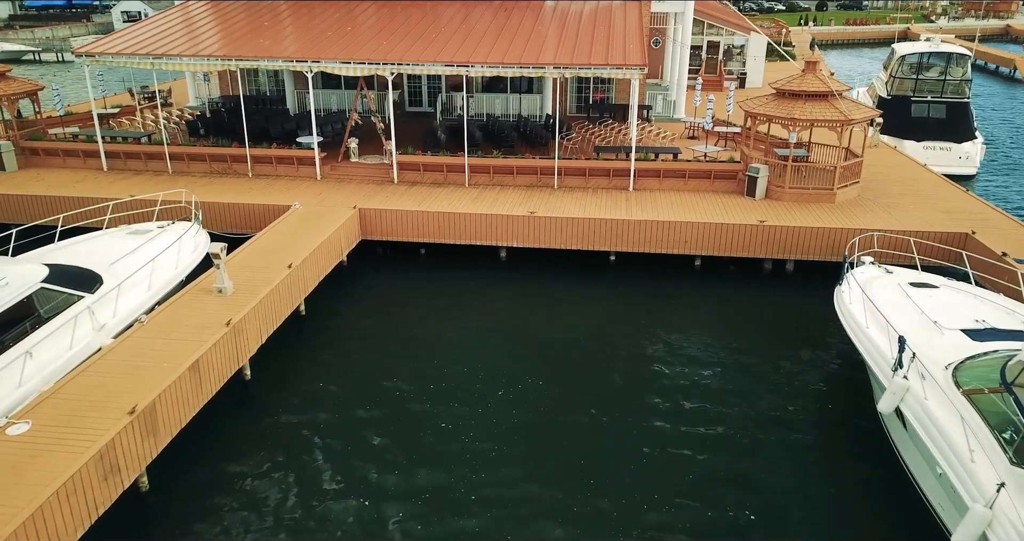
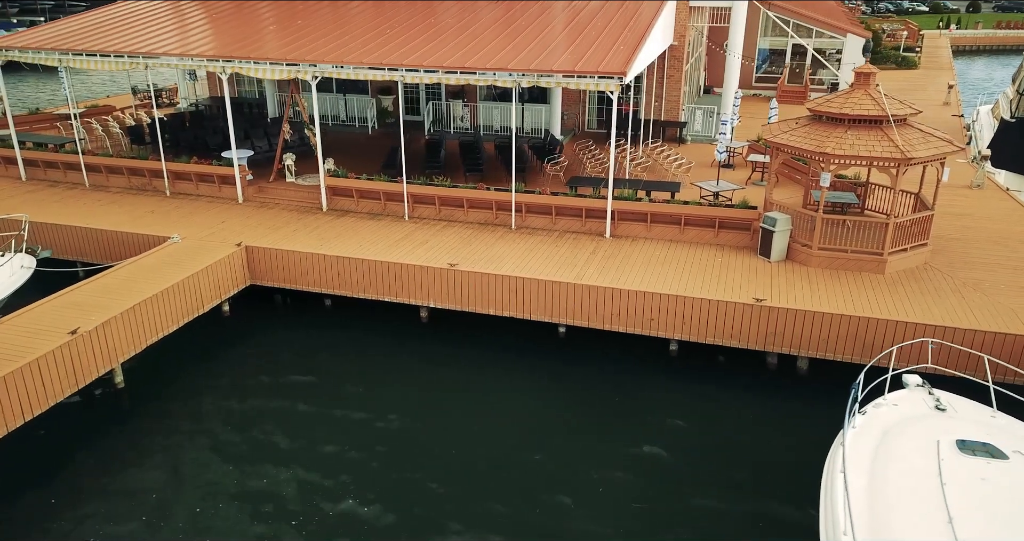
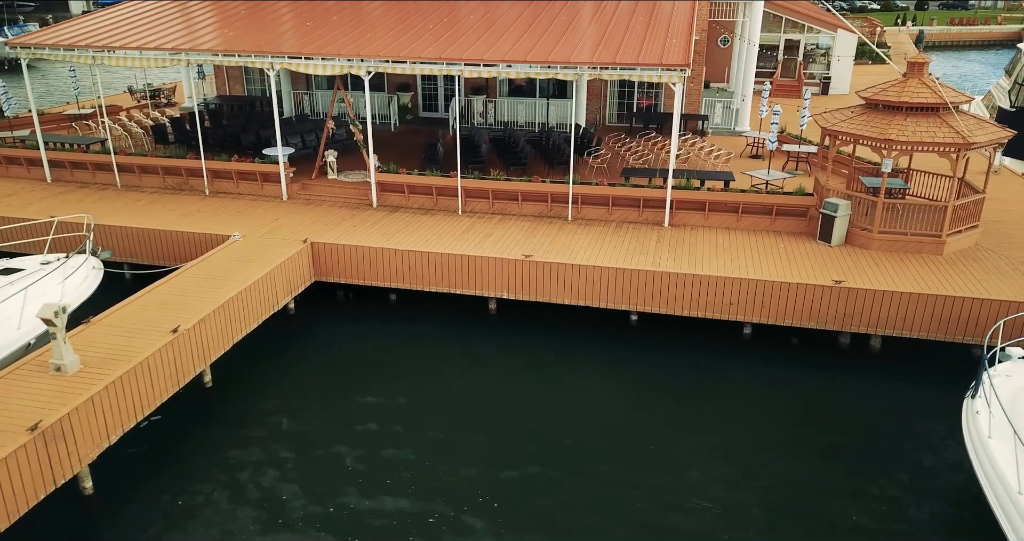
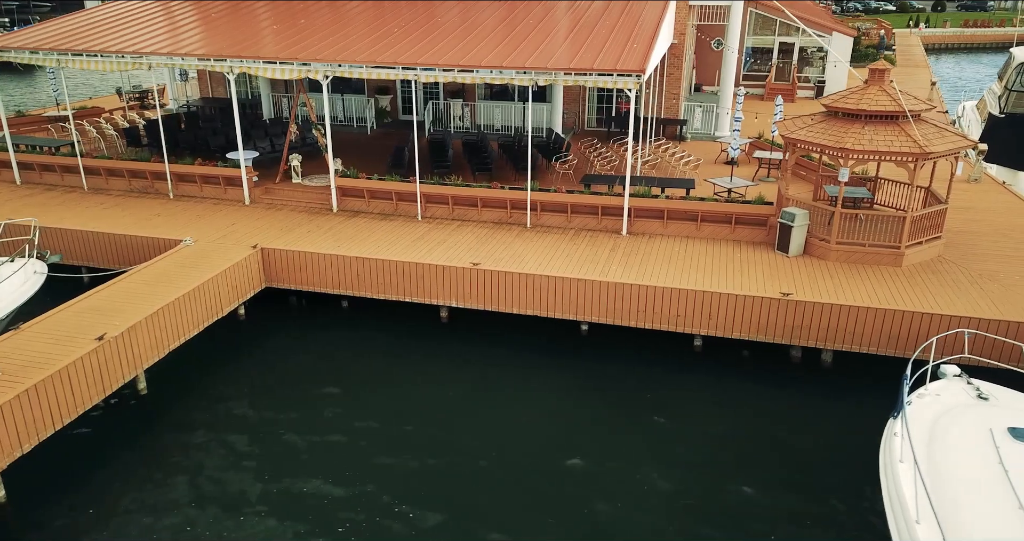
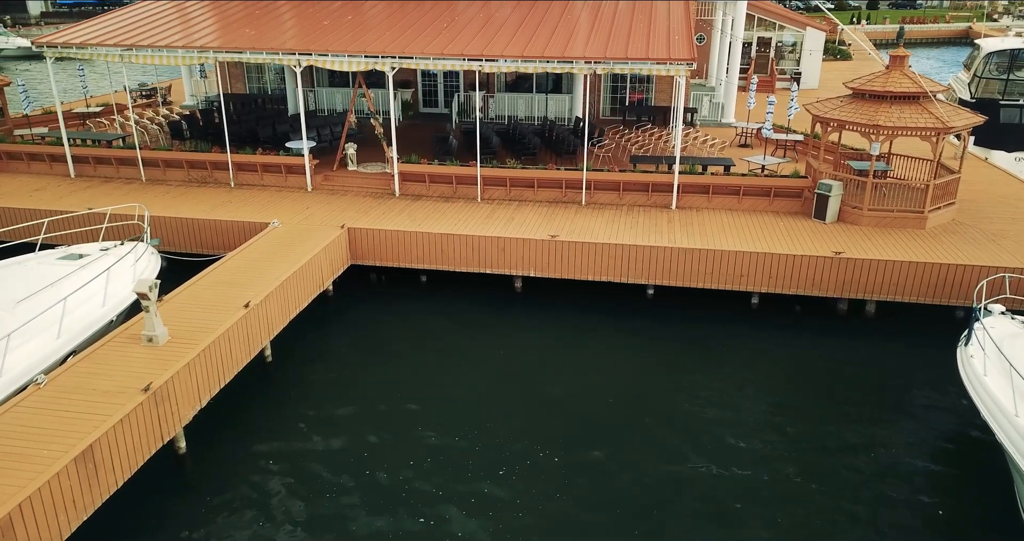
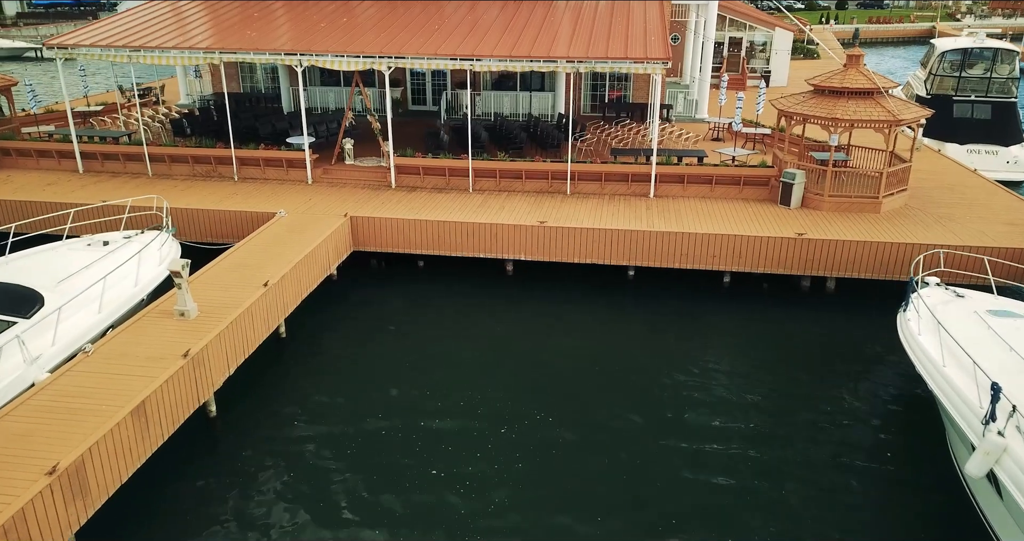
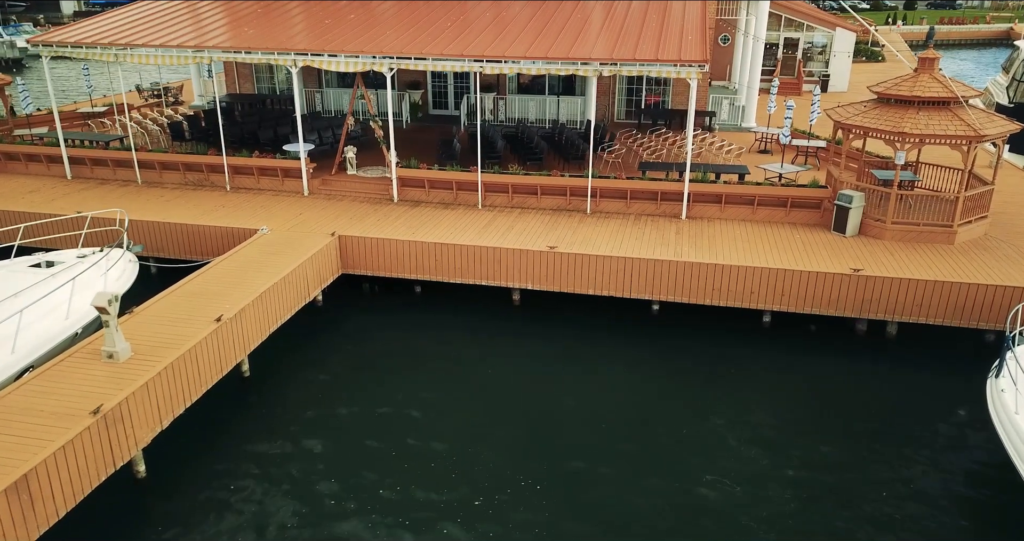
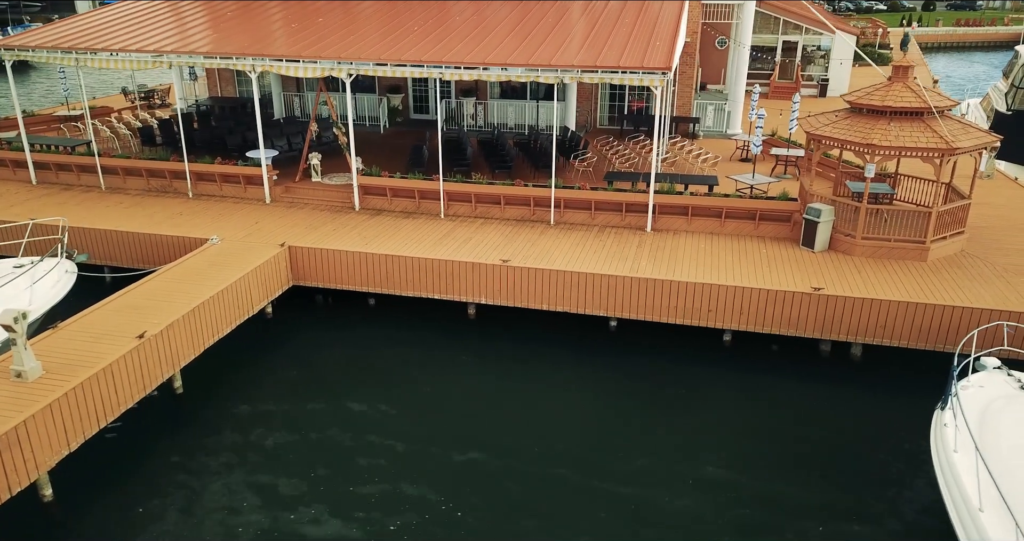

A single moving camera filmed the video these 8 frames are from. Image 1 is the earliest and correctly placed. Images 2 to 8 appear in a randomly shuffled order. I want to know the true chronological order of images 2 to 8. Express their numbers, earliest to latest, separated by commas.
6, 5, 7, 3, 8, 4, 2
